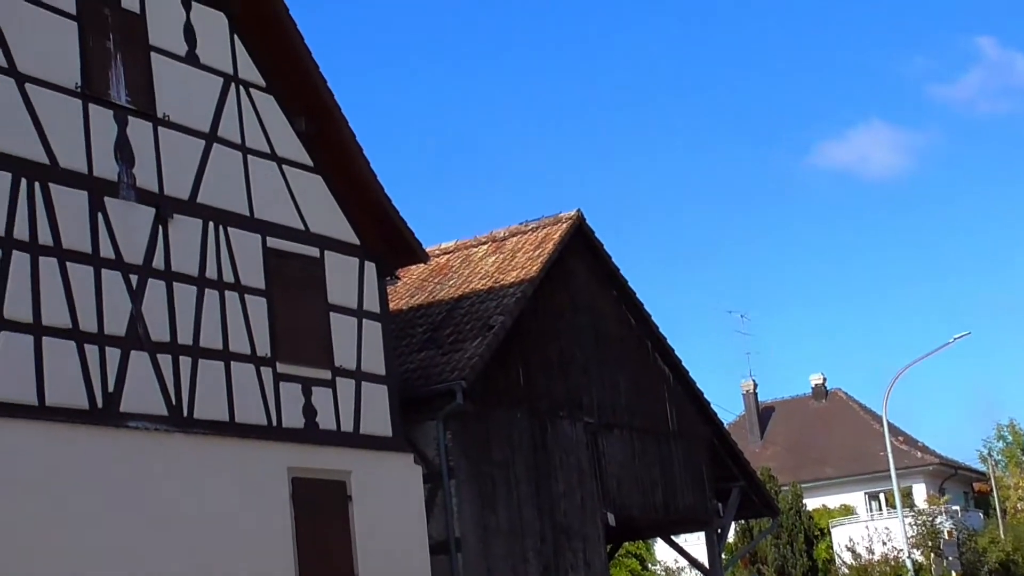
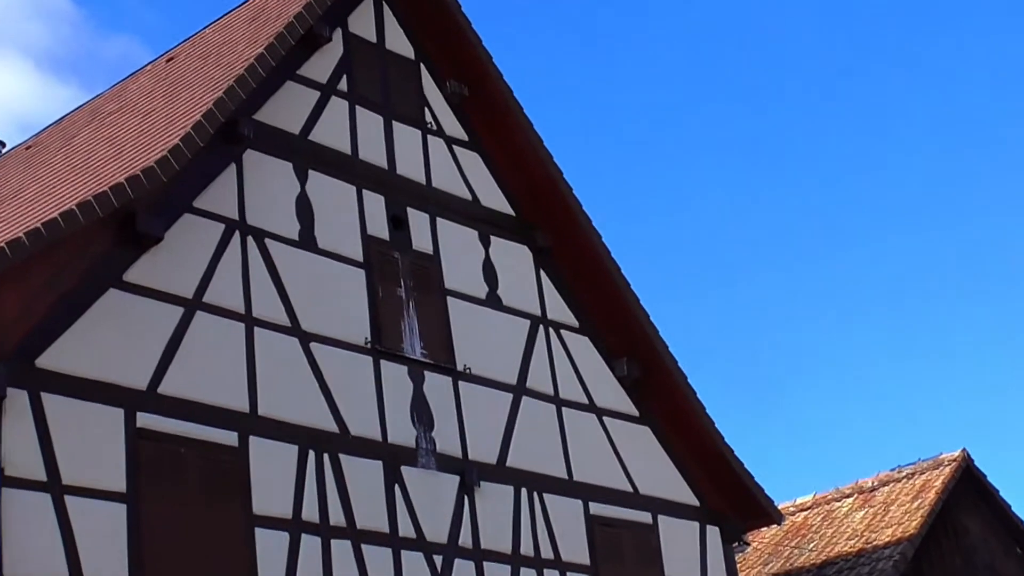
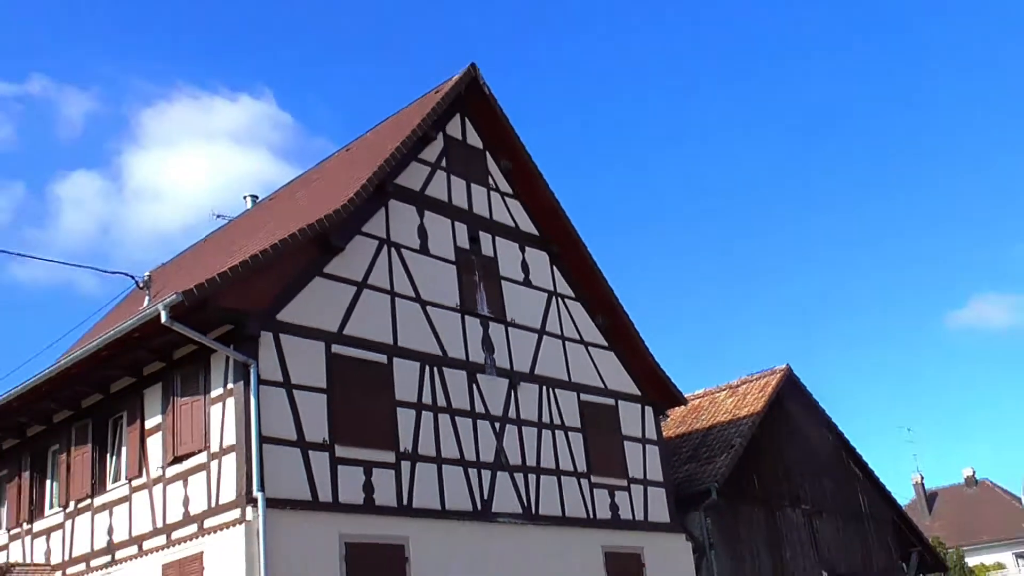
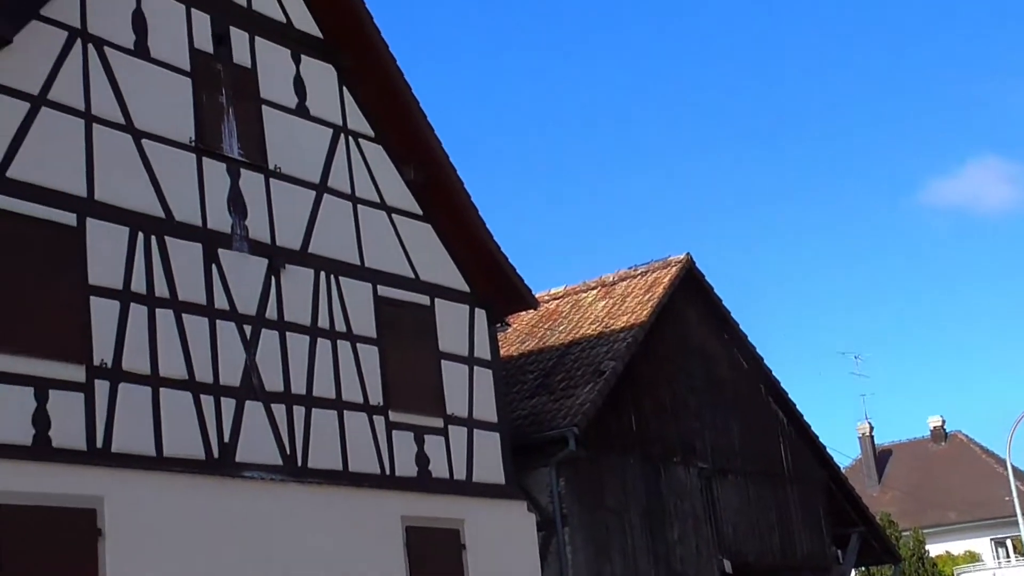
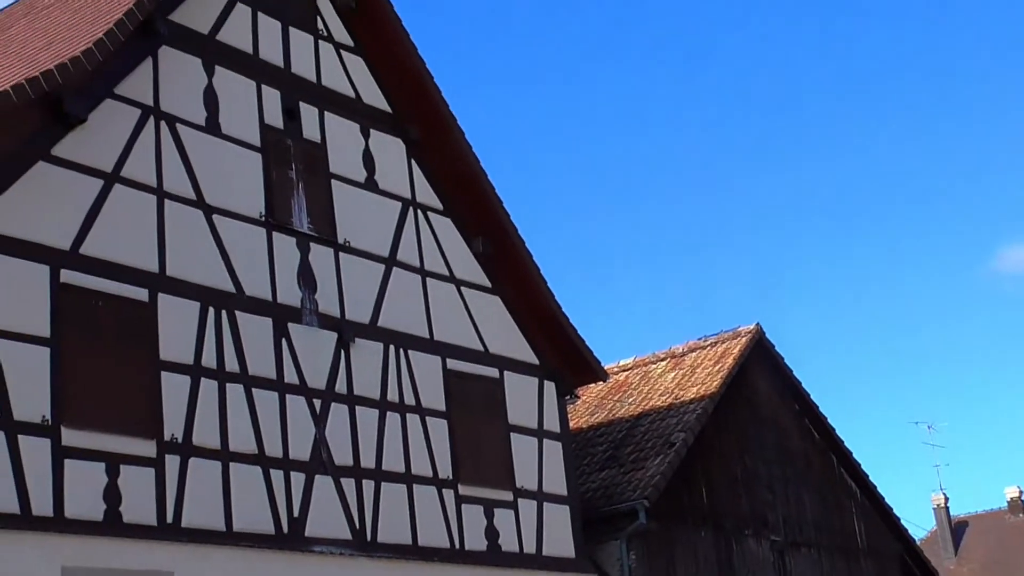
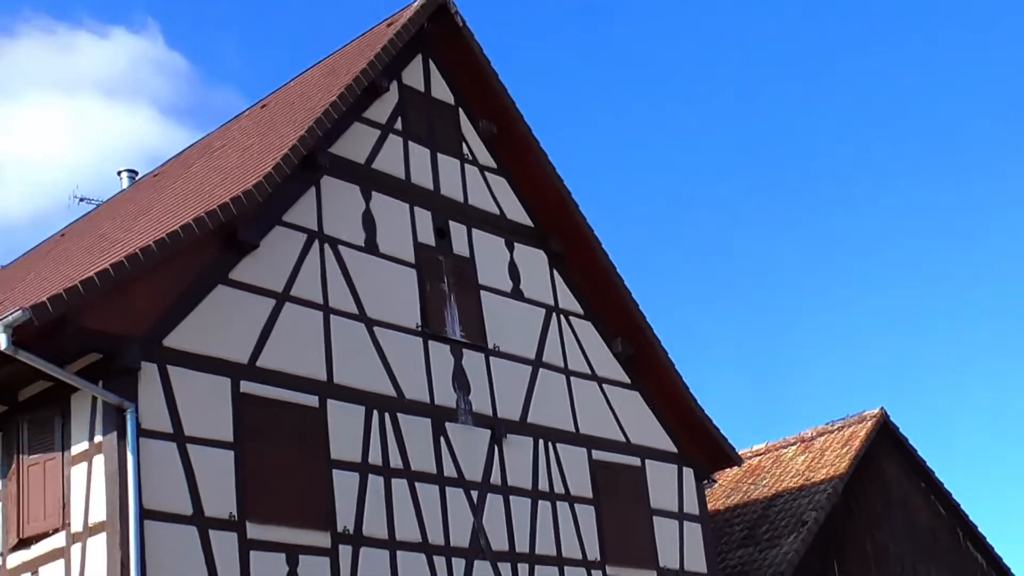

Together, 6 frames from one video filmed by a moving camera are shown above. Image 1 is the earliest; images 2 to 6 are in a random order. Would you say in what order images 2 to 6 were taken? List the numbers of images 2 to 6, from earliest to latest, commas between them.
4, 5, 2, 6, 3
